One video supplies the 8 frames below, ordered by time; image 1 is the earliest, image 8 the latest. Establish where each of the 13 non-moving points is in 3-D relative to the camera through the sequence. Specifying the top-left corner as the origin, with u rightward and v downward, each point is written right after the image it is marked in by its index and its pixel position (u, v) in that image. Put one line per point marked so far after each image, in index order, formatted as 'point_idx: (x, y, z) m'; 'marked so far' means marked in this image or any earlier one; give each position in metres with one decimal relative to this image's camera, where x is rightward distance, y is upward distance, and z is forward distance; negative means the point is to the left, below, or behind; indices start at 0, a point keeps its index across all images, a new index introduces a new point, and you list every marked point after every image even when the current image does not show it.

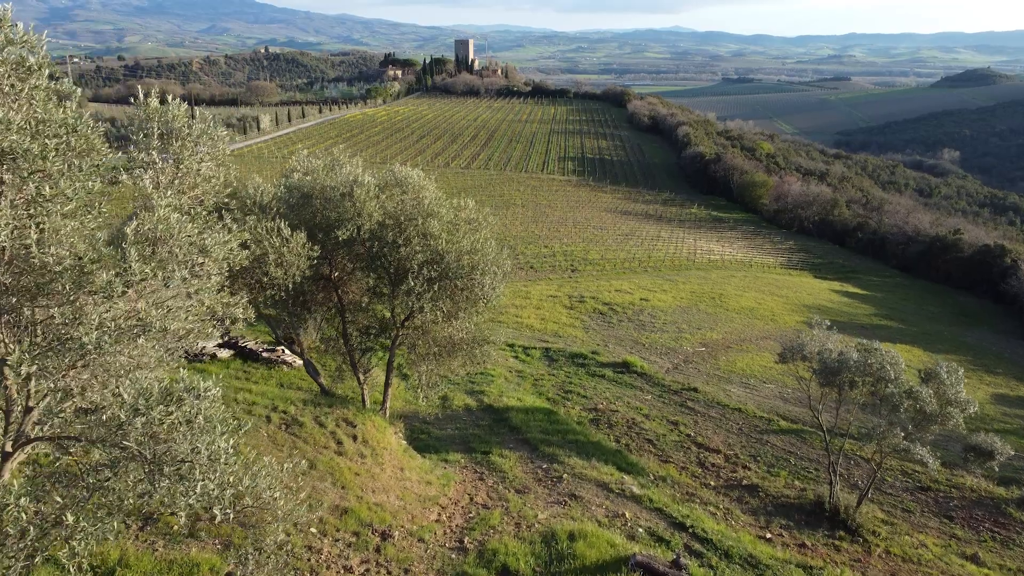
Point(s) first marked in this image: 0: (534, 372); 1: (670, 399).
0: (+0.7, -2.8, +18.7) m
1: (+5.1, -3.6, +18.1) m
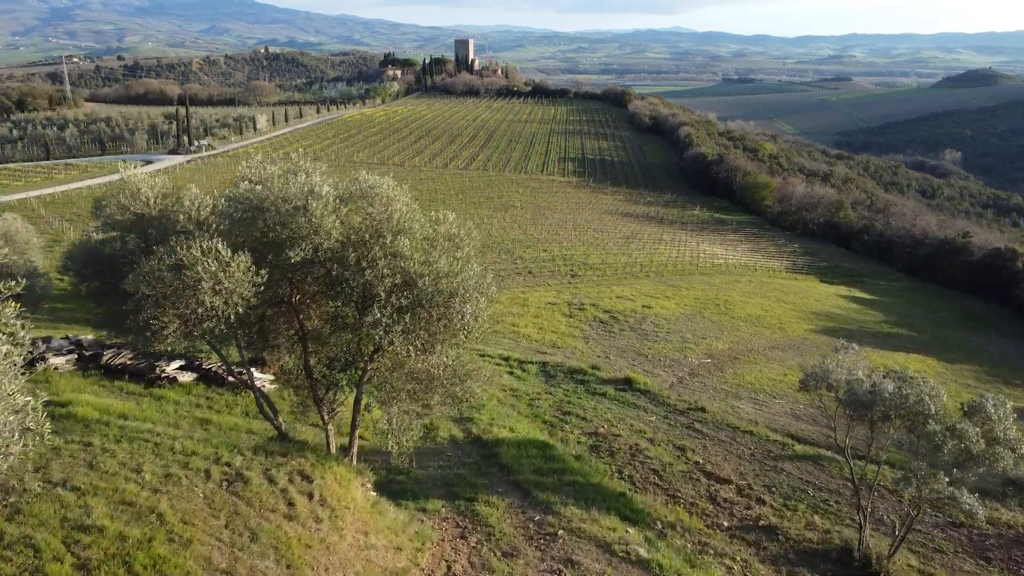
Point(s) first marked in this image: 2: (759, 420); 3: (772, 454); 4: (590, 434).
0: (+0.5, -3.2, +17.4) m
1: (+4.9, -4.0, +16.9) m
2: (+8.2, -4.4, +18.8) m
3: (+7.2, -4.6, +15.5) m
4: (+2.1, -3.9, +15.1) m
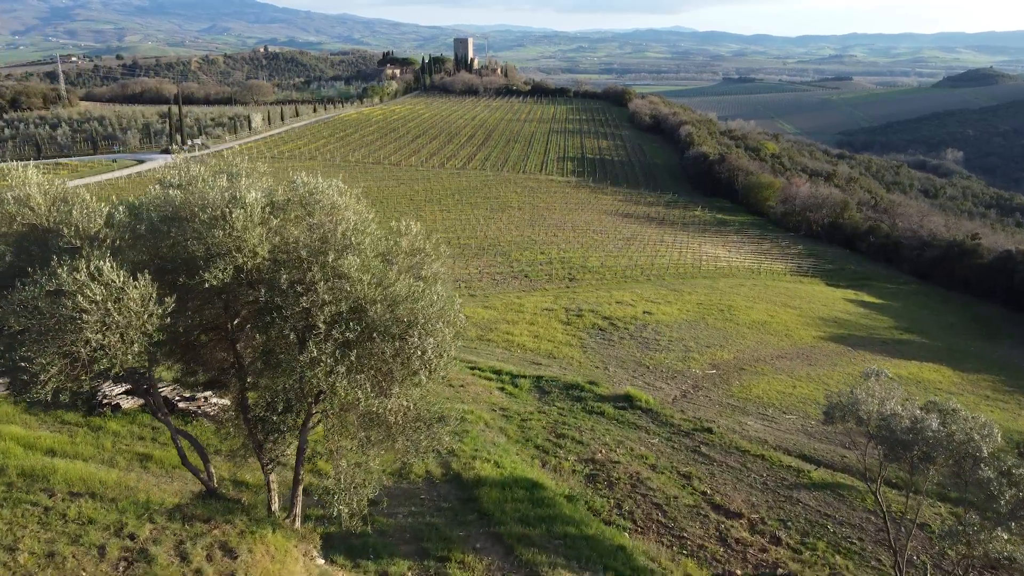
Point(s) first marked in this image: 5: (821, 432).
0: (+0.2, -3.5, +16.1) m
1: (+4.7, -4.3, +15.5) m
2: (+7.9, -4.7, +17.5) m
3: (+6.9, -4.9, +14.1) m
4: (+1.8, -4.2, +13.8) m
5: (+10.6, -4.9, +19.3) m
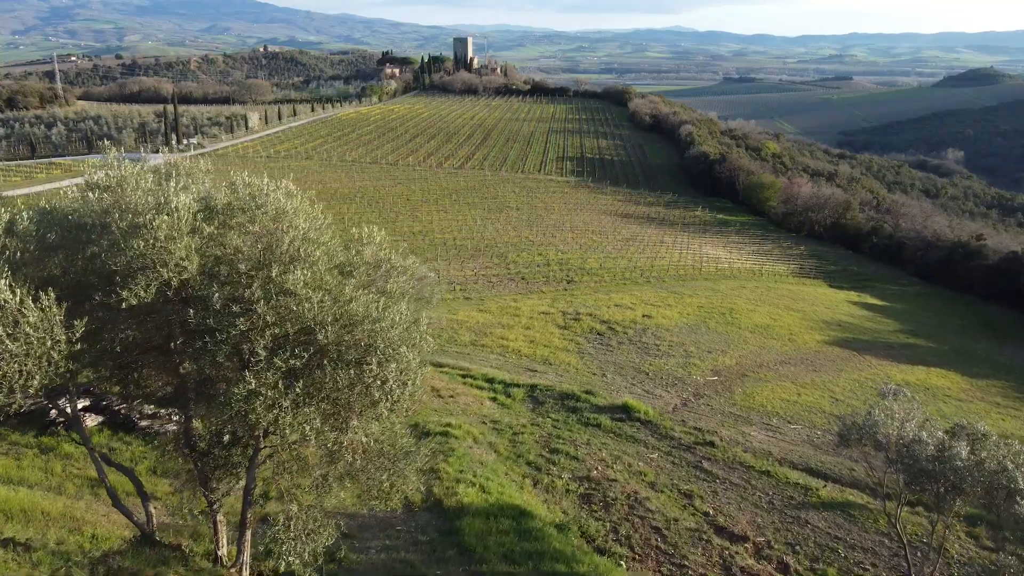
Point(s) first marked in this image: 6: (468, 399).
0: (0.0, -3.7, +15.2) m
1: (+4.4, -4.4, +14.7) m
2: (+7.7, -4.8, +16.6) m
3: (+6.7, -5.1, +13.3) m
4: (+1.6, -4.4, +12.9) m
5: (+10.4, -5.1, +18.4) m
6: (-1.3, -3.3, +16.4) m
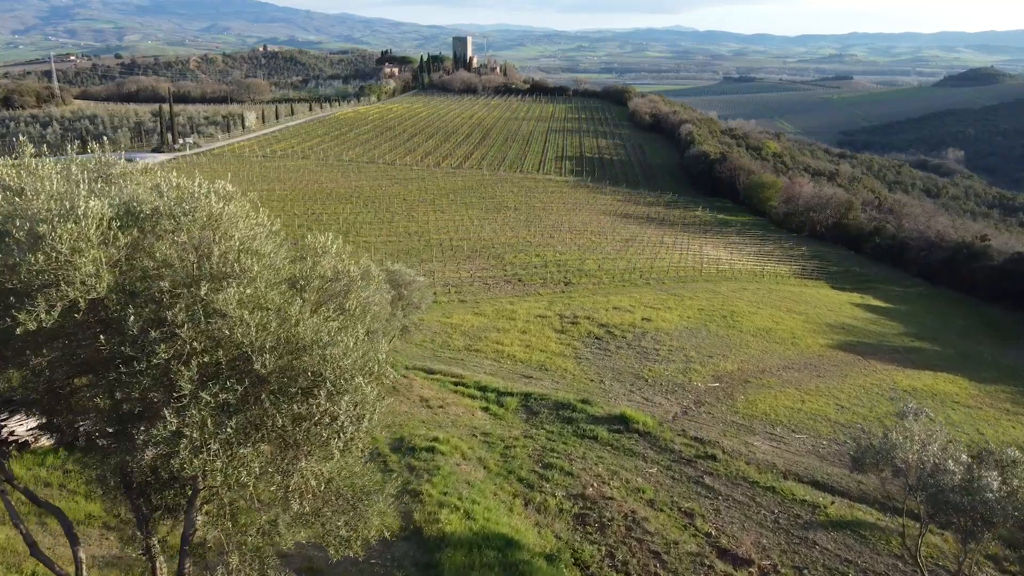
0: (-0.2, -3.8, +14.5) m
1: (+4.2, -4.6, +13.9) m
2: (+7.5, -5.0, +15.9) m
3: (+6.5, -5.2, +12.6) m
4: (+1.4, -4.5, +12.2) m
5: (+10.2, -5.3, +17.7) m
6: (-1.5, -3.4, +15.6) m
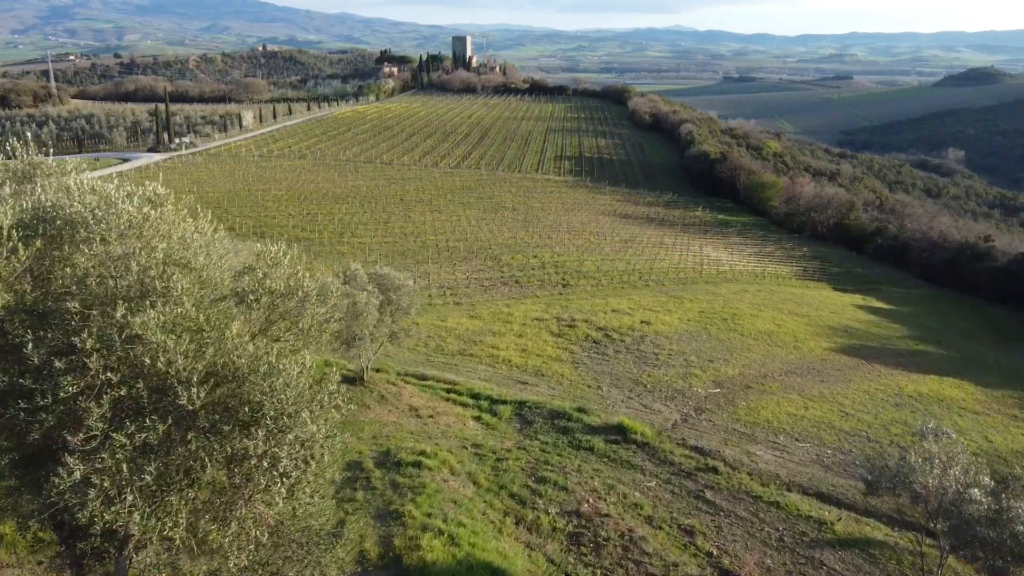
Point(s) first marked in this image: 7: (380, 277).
0: (-0.4, -3.9, +13.9) m
1: (+4.0, -4.7, +13.3) m
2: (+7.3, -5.1, +15.3) m
3: (+6.3, -5.3, +12.0) m
4: (+1.2, -4.7, +11.6) m
5: (+10.0, -5.4, +17.1) m
6: (-1.7, -3.5, +15.0) m
7: (-3.9, +0.3, +16.3) m
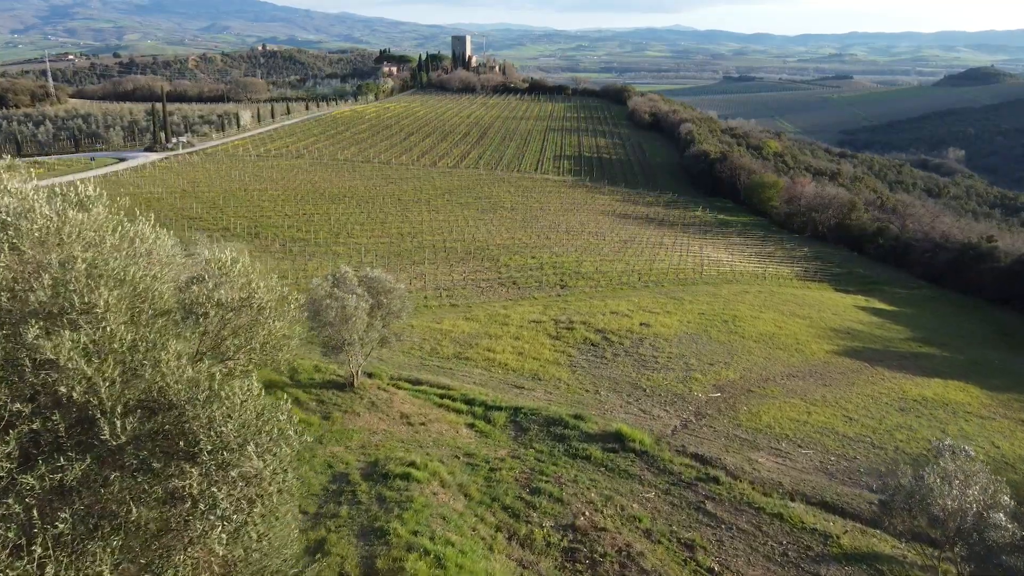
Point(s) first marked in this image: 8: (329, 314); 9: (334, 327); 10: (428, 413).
0: (-0.5, -4.0, +13.4) m
1: (+3.9, -4.8, +12.9) m
2: (+7.1, -5.2, +14.8) m
3: (+6.1, -5.4, +11.5) m
4: (+1.1, -4.8, +11.1) m
5: (+9.8, -5.5, +16.6) m
6: (-1.8, -3.6, +14.5) m
7: (-4.0, +0.3, +15.9) m
8: (-4.7, -0.7, +14.3) m
9: (-4.6, -1.0, +14.4) m
10: (-2.3, -3.4, +15.2) m
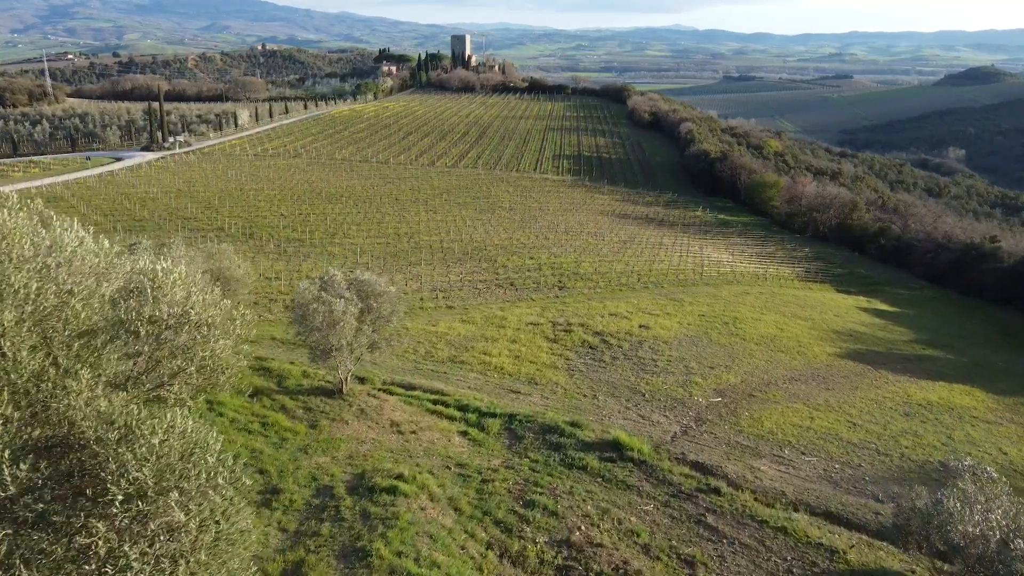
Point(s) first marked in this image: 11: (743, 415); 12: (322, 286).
0: (-0.7, -4.1, +12.9) m
1: (+3.7, -4.9, +12.4) m
2: (+7.0, -5.3, +14.3) m
3: (+6.0, -5.5, +11.0) m
4: (+0.9, -4.8, +10.6) m
5: (+9.7, -5.5, +16.1) m
6: (-2.0, -3.7, +14.0) m
7: (-4.2, +0.2, +15.4) m
8: (-4.8, -0.8, +13.8) m
9: (-4.7, -1.1, +13.9) m
10: (-2.4, -3.5, +14.7) m
11: (+8.1, -4.5, +19.7) m
12: (-5.0, +0.1, +14.7) m
